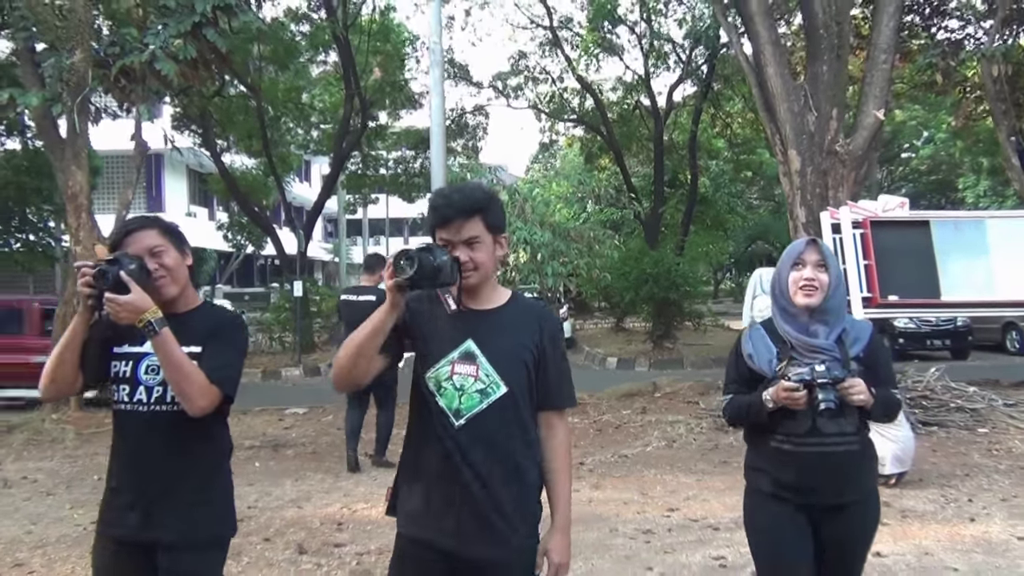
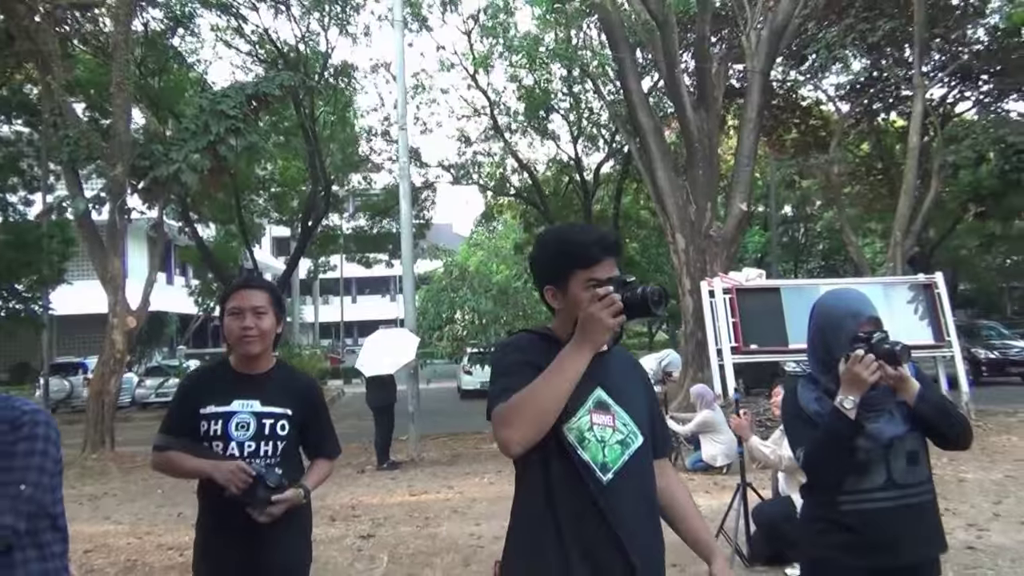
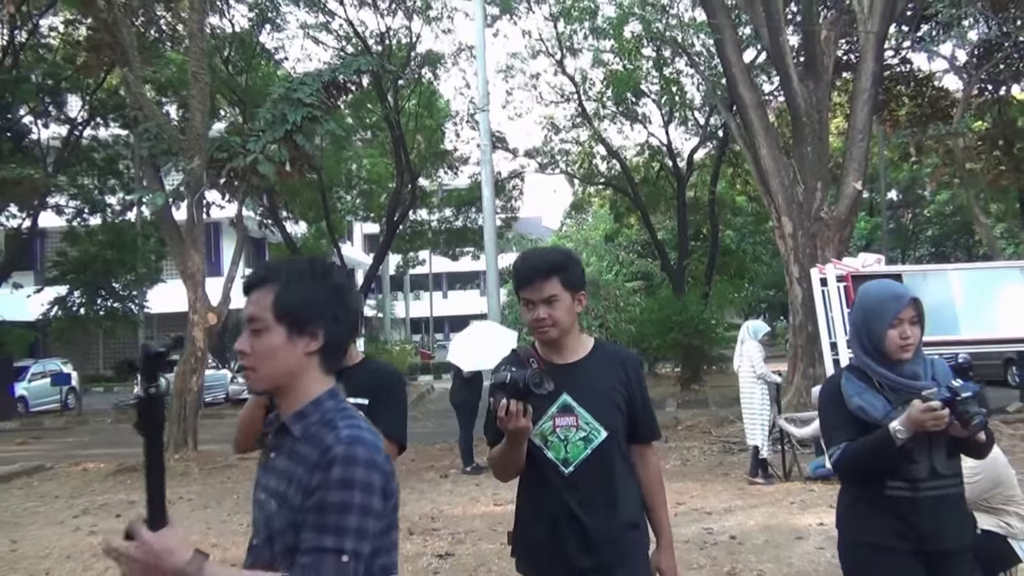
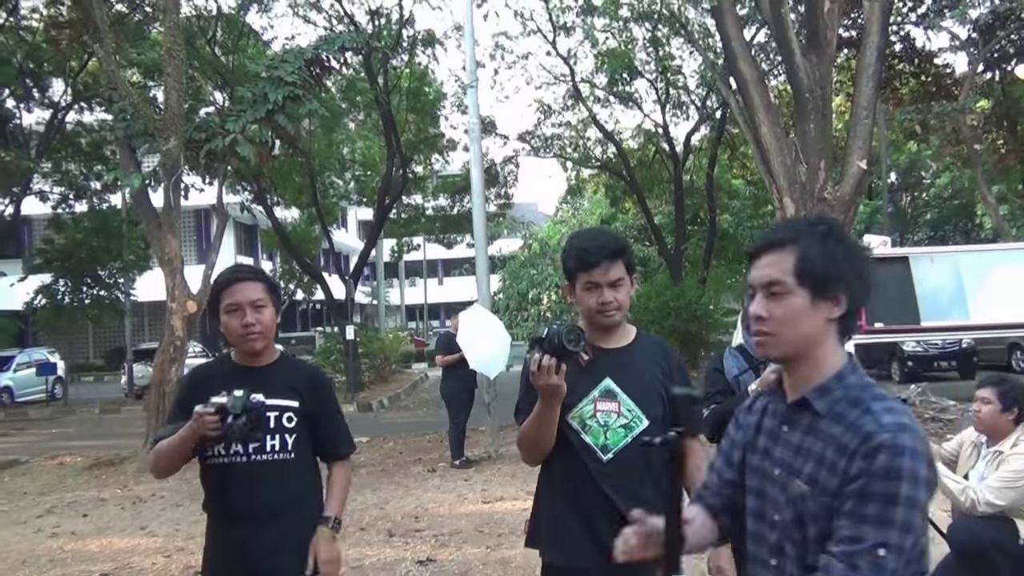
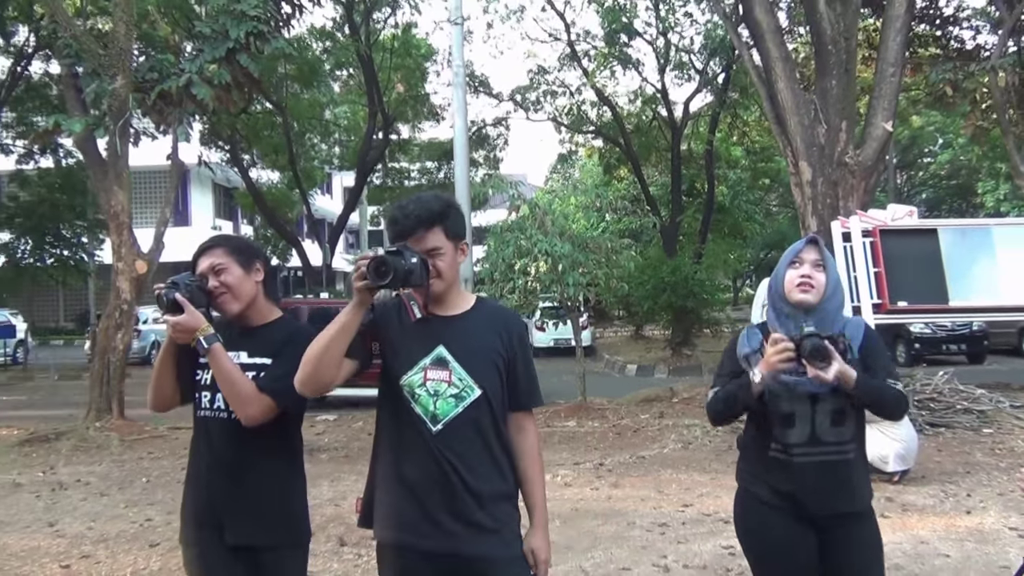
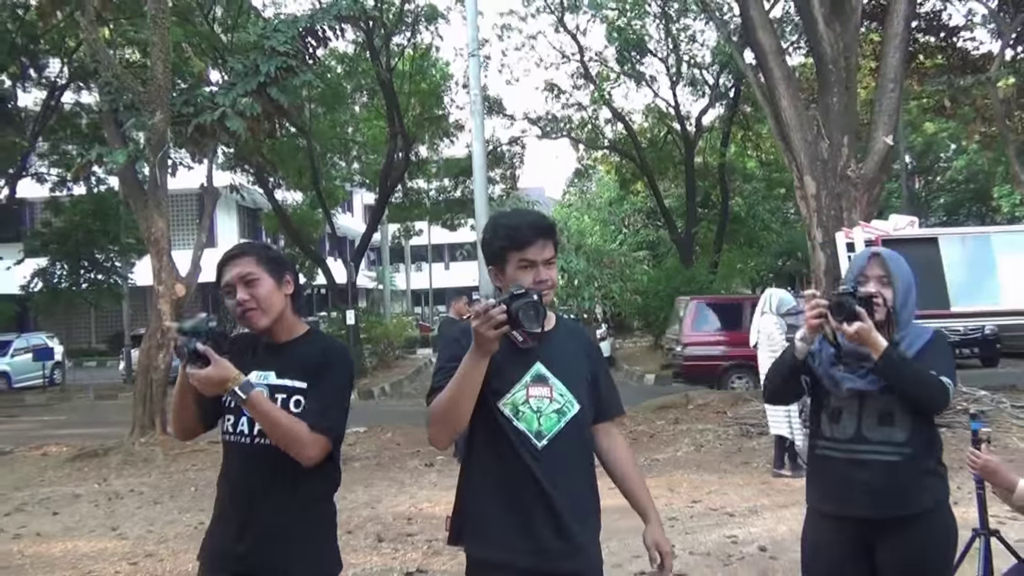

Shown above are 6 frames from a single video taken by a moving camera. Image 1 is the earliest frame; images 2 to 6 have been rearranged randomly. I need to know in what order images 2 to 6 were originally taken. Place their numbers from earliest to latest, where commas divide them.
5, 6, 4, 3, 2
